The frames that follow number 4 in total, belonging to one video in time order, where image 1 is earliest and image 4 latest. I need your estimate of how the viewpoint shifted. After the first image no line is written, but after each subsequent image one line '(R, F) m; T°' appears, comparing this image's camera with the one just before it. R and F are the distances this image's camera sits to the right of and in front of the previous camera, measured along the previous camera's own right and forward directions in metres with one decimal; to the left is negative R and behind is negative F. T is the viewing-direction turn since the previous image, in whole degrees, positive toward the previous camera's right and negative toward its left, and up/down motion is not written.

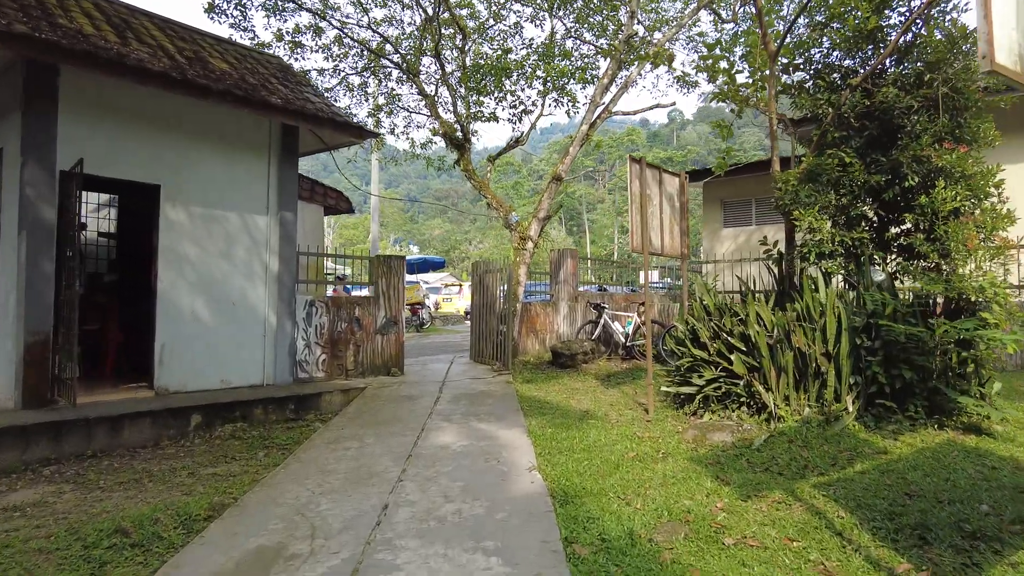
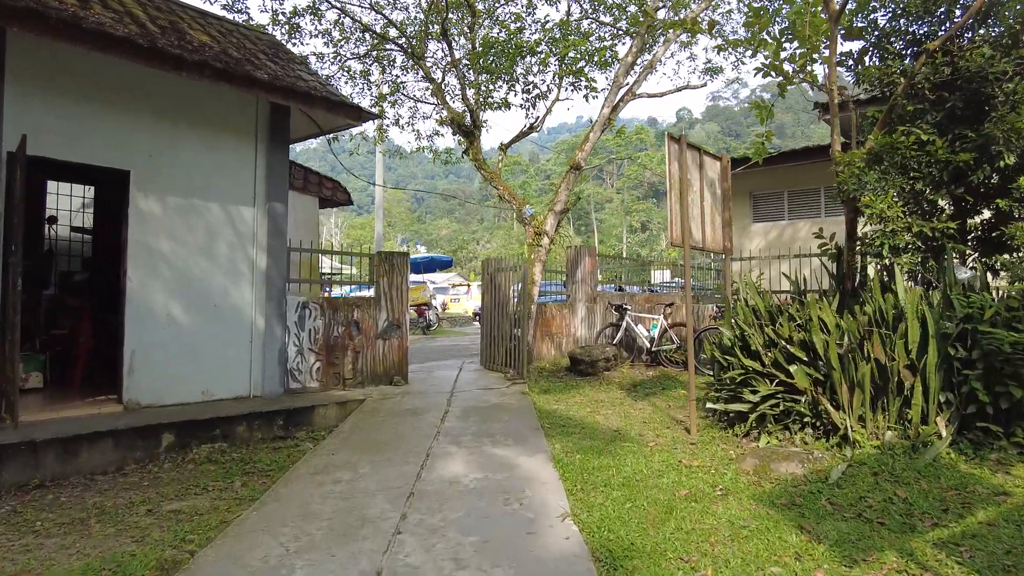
(-0.1, +0.8) m; -1°
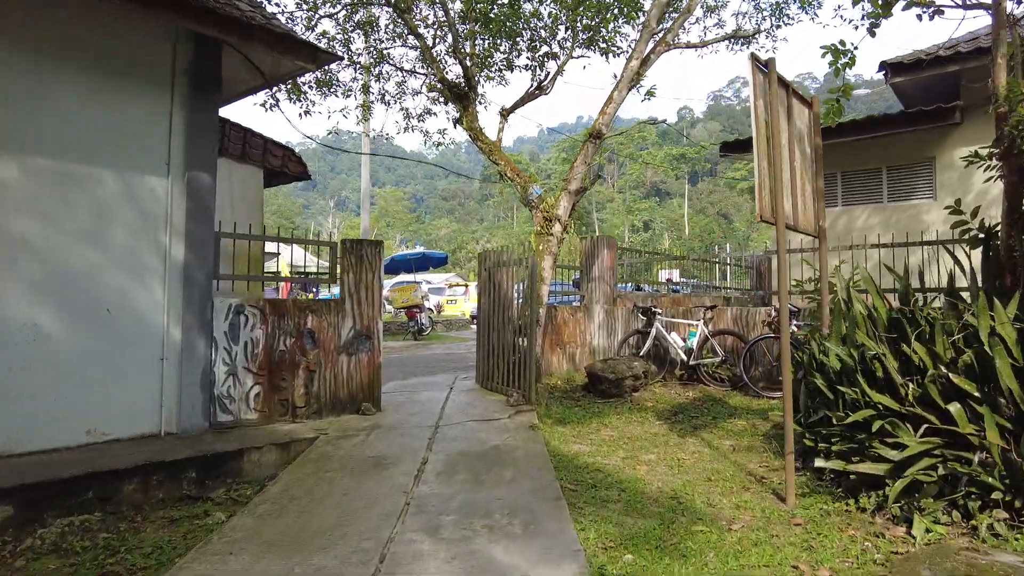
(0.0, +1.8) m; 0°
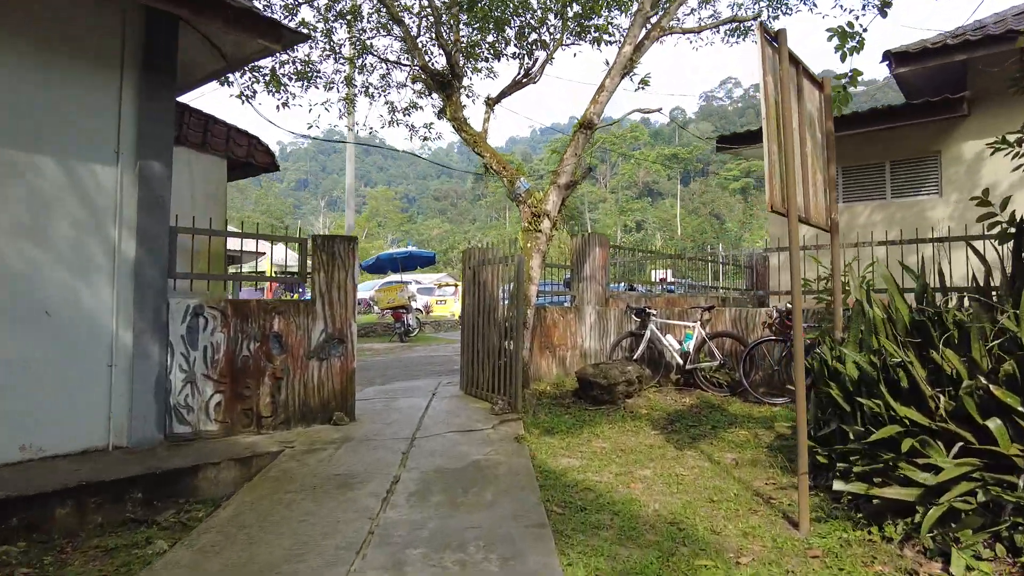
(+0.1, +0.4) m; +1°
